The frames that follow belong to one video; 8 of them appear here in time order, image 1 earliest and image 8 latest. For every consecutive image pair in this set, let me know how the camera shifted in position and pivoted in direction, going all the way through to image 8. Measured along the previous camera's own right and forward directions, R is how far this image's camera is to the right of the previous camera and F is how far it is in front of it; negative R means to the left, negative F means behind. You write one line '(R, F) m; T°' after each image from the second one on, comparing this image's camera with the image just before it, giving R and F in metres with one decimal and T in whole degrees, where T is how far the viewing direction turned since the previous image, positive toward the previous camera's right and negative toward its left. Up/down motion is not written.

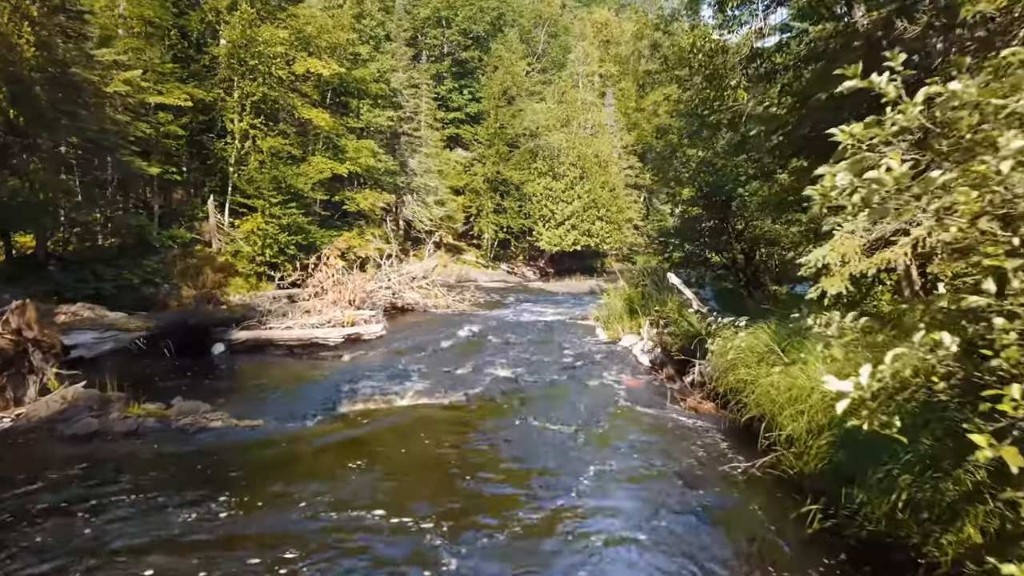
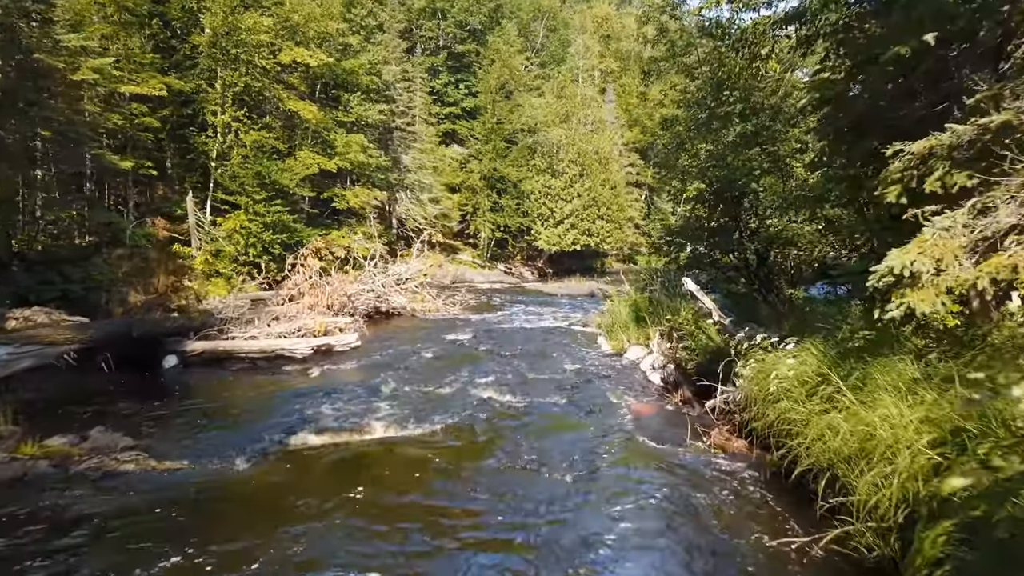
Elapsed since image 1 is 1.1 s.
(+0.1, +1.1) m; 0°
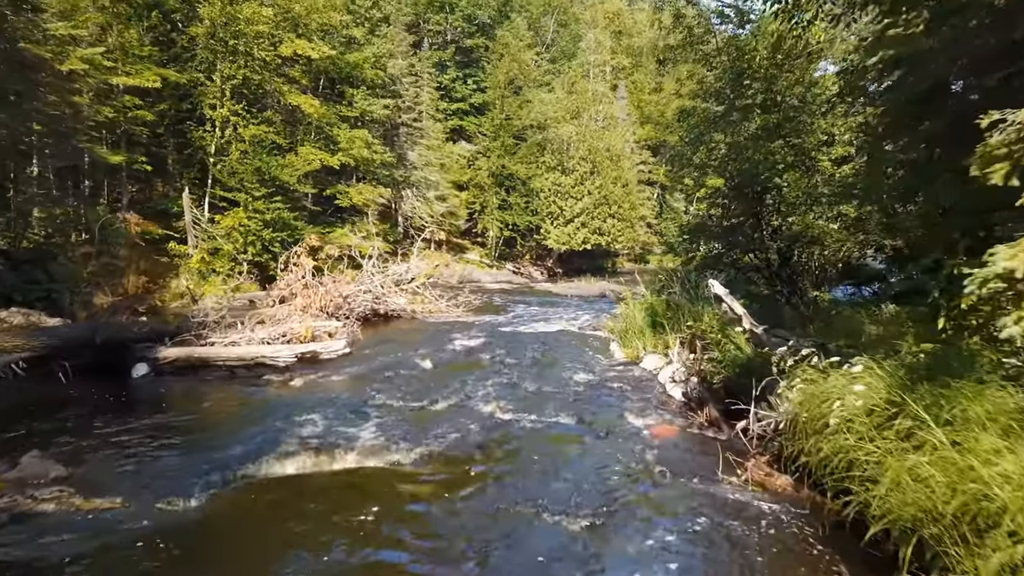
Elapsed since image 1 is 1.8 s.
(+0.1, +0.8) m; -1°
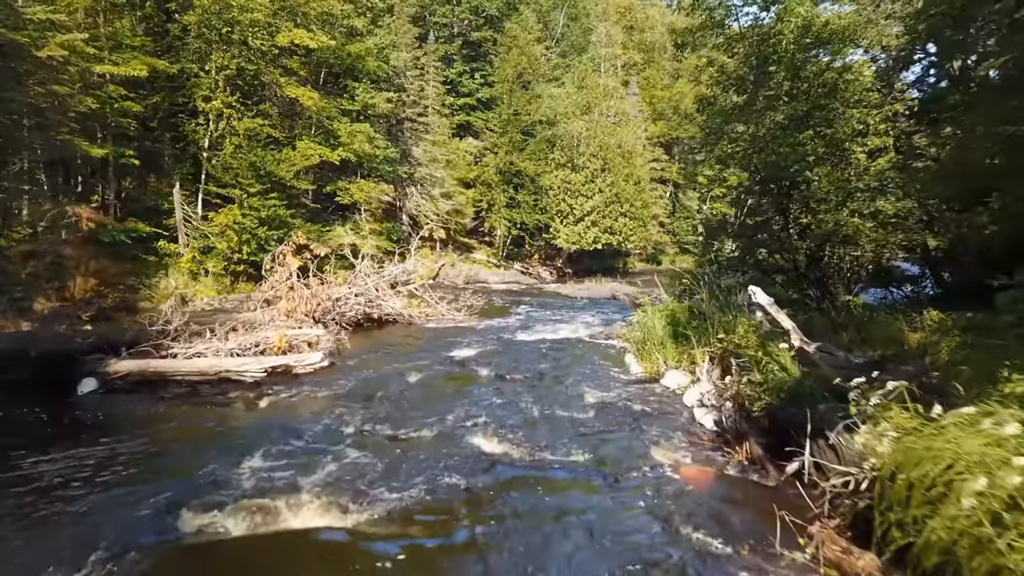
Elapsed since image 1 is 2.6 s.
(+0.1, +1.0) m; -1°
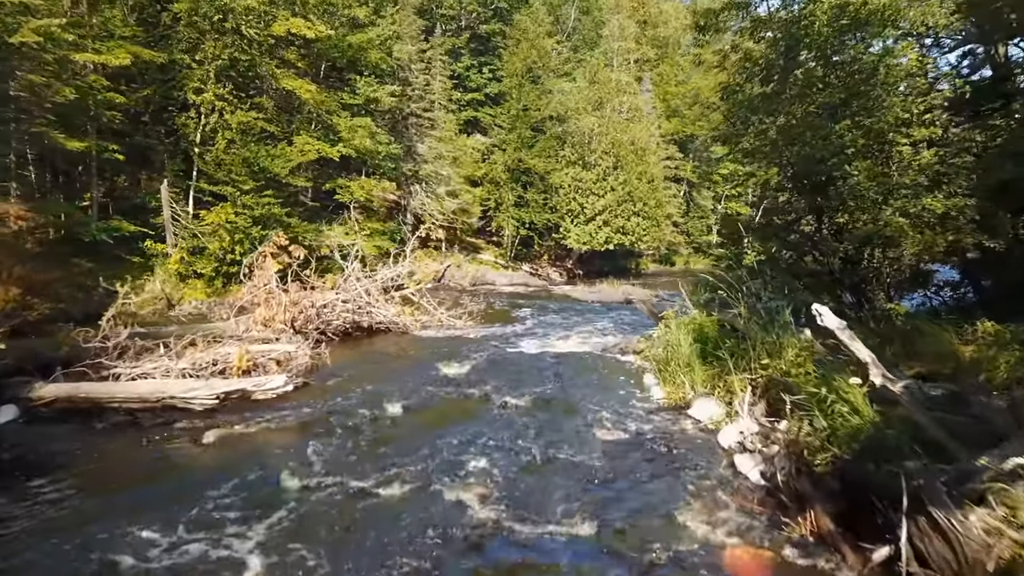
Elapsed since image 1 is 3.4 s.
(+0.1, +1.1) m; -1°
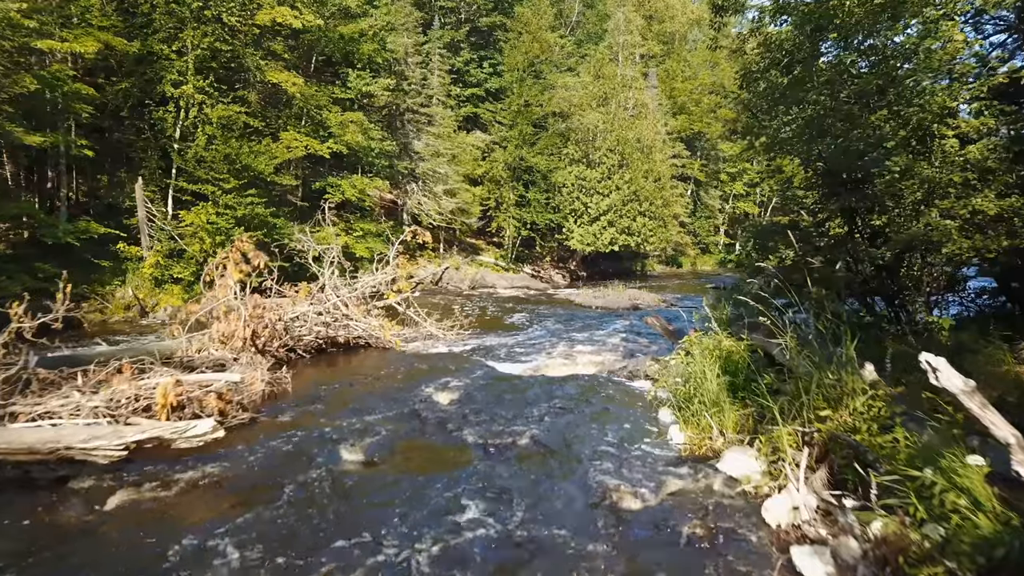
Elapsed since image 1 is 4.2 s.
(+0.1, +1.2) m; 0°
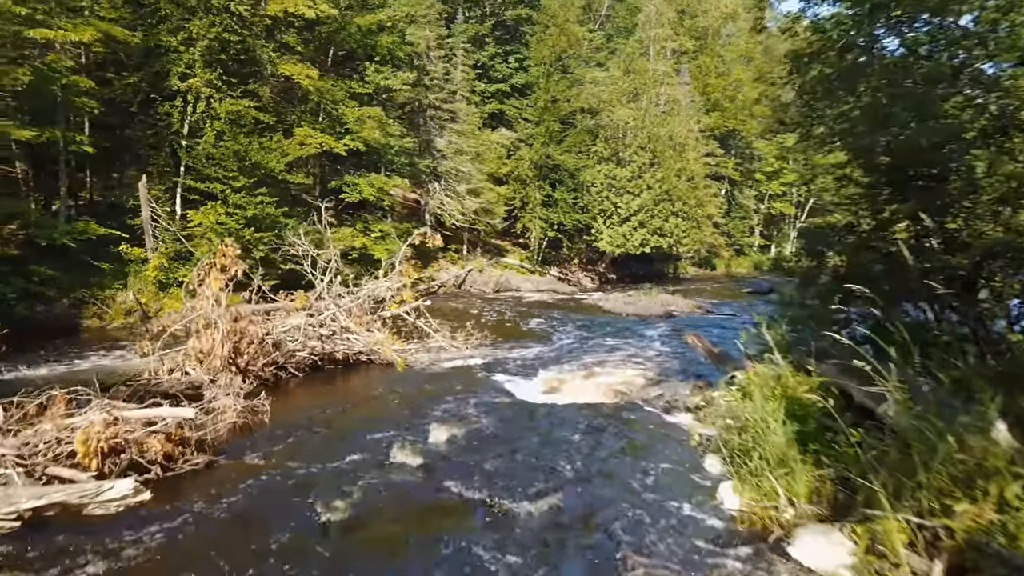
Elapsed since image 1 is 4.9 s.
(+0.1, +1.1) m; -2°
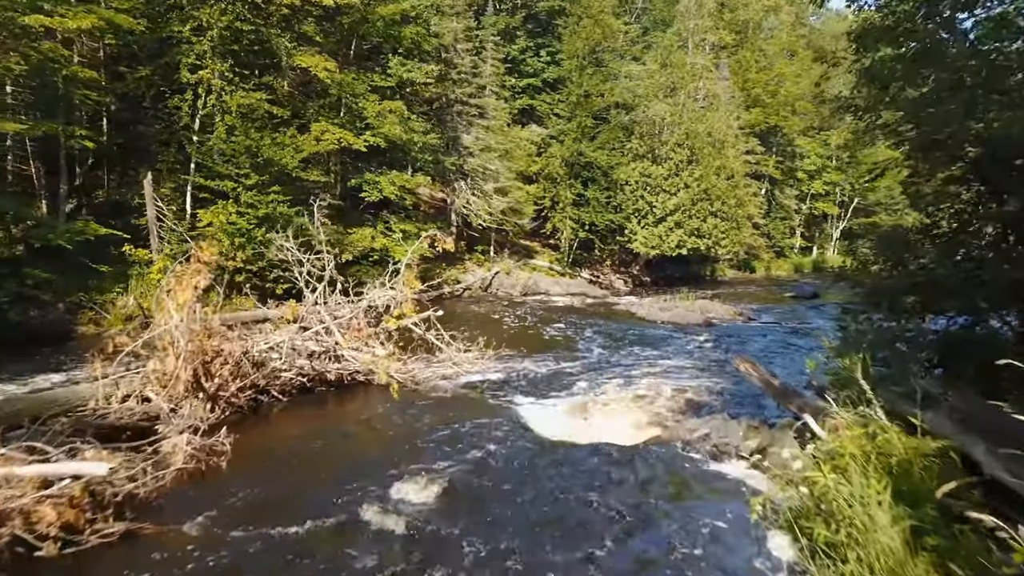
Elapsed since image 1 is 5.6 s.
(+0.1, +1.1) m; -2°
